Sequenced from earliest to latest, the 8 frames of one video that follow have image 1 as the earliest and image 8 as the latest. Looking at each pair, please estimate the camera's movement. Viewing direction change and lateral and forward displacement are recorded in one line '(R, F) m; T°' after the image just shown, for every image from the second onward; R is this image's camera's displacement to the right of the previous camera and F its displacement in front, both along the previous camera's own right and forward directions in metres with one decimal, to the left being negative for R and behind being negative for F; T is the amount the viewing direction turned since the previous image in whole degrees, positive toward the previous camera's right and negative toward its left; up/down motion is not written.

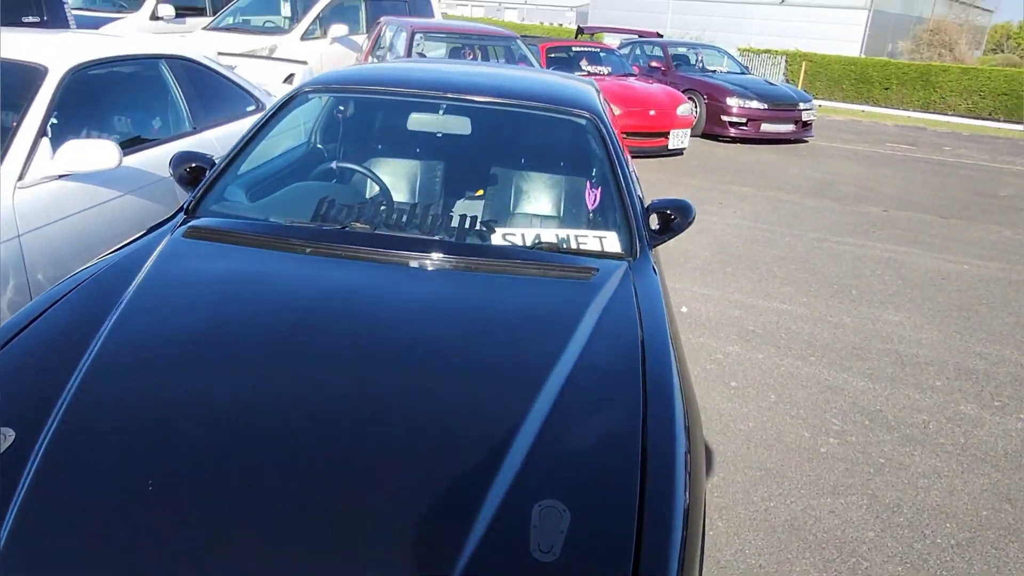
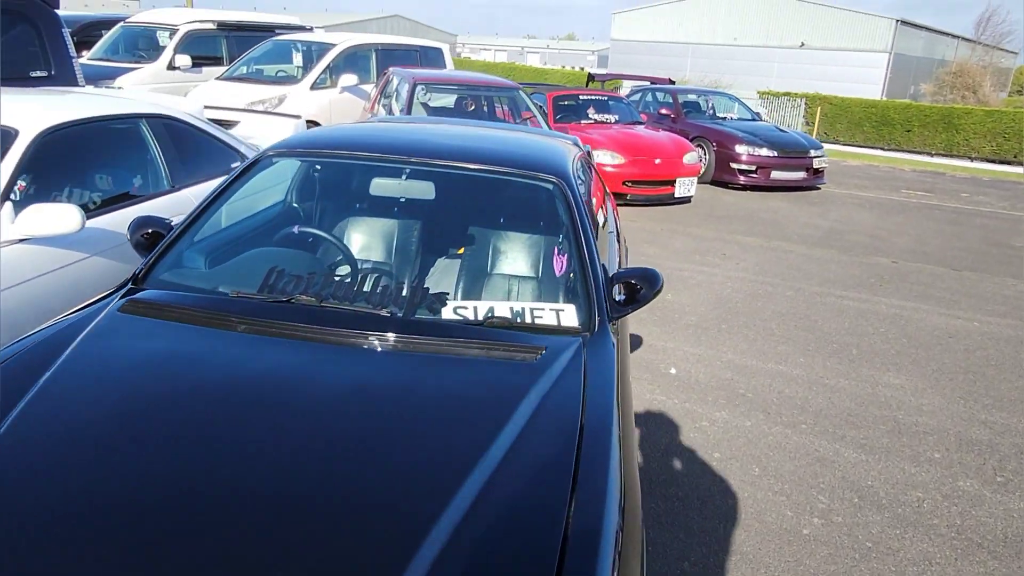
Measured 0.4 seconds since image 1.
(+0.2, +0.1) m; -2°
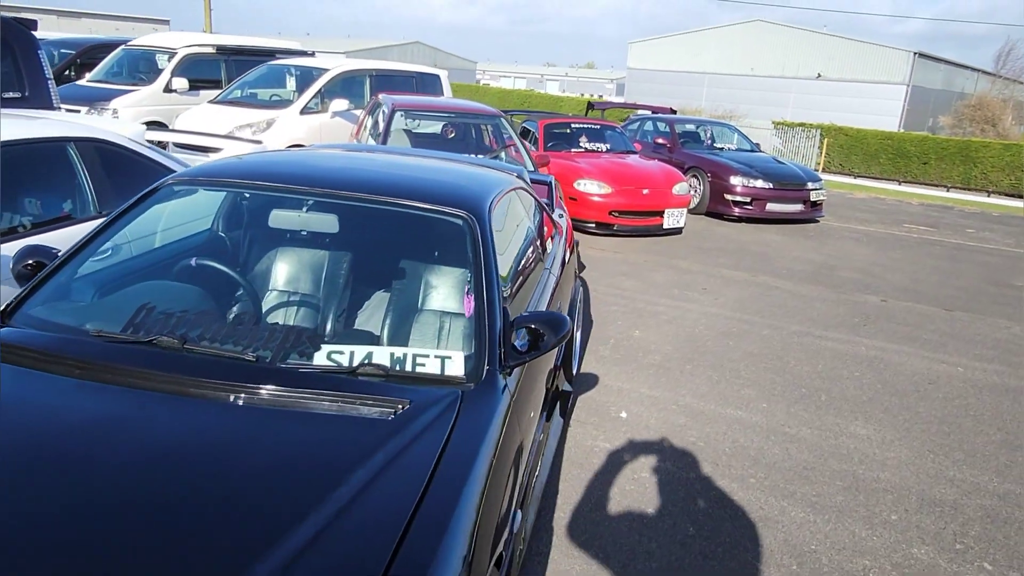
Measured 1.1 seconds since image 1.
(+0.4, +0.2) m; -1°
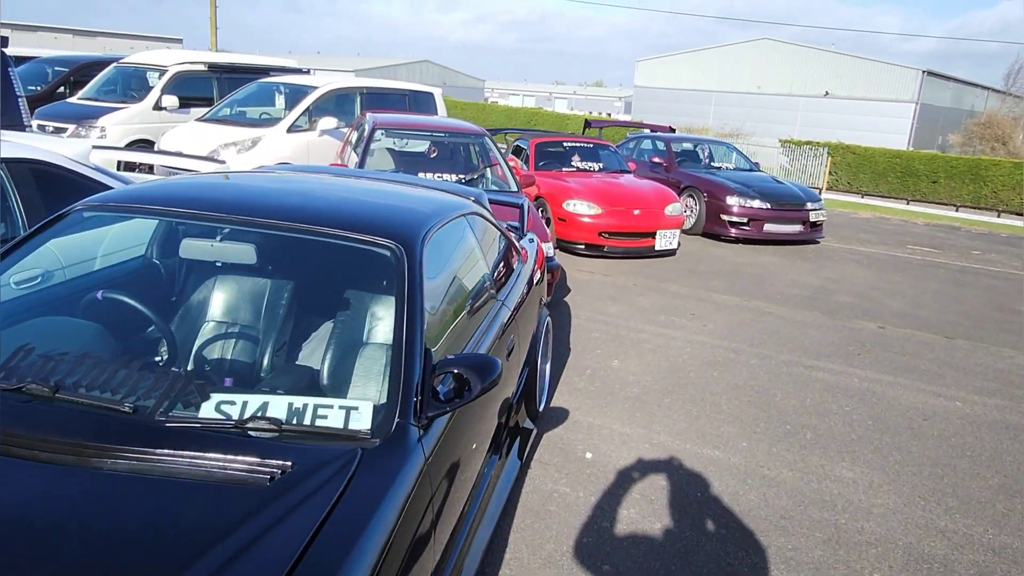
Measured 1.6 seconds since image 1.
(+0.3, +0.2) m; -1°
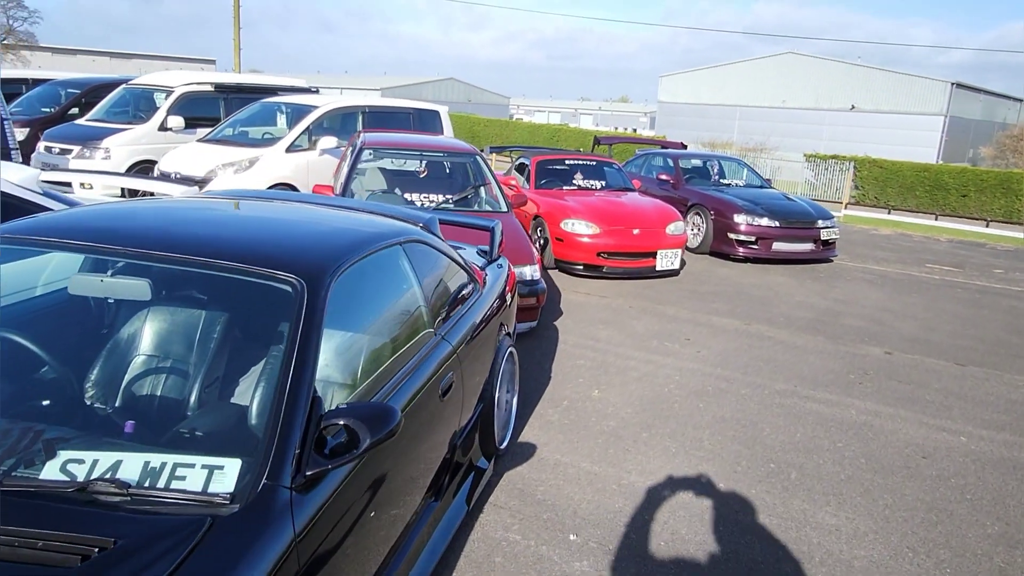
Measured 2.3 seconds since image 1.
(+0.3, +0.2) m; -2°
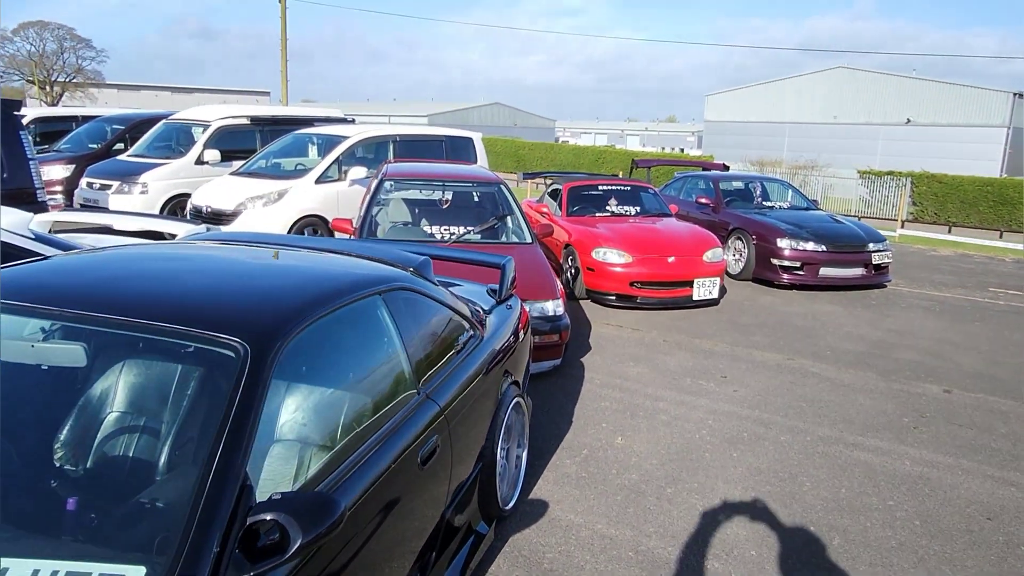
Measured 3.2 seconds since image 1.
(+0.2, +0.3) m; -4°
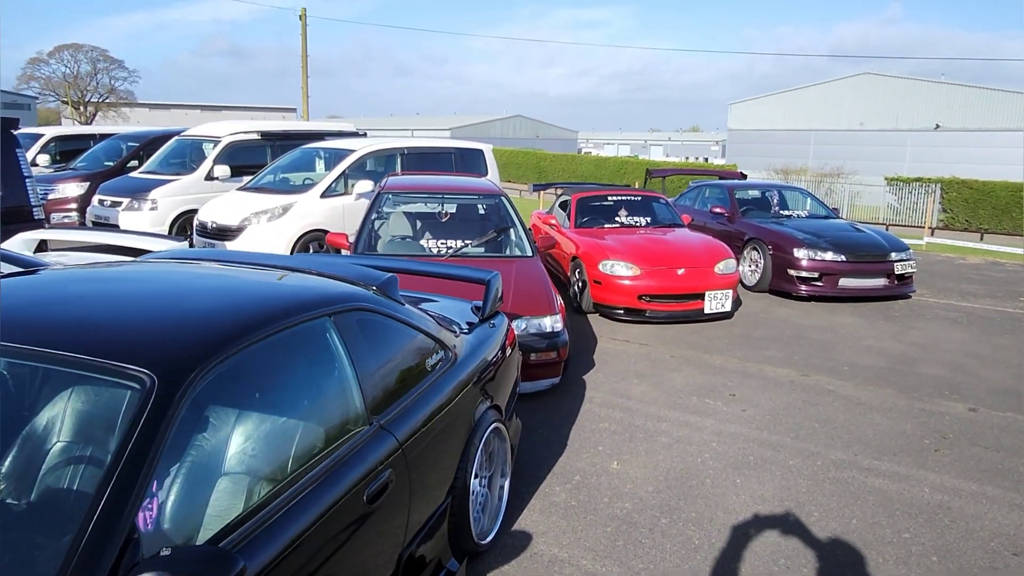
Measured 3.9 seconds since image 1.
(+0.2, +0.2) m; -2°
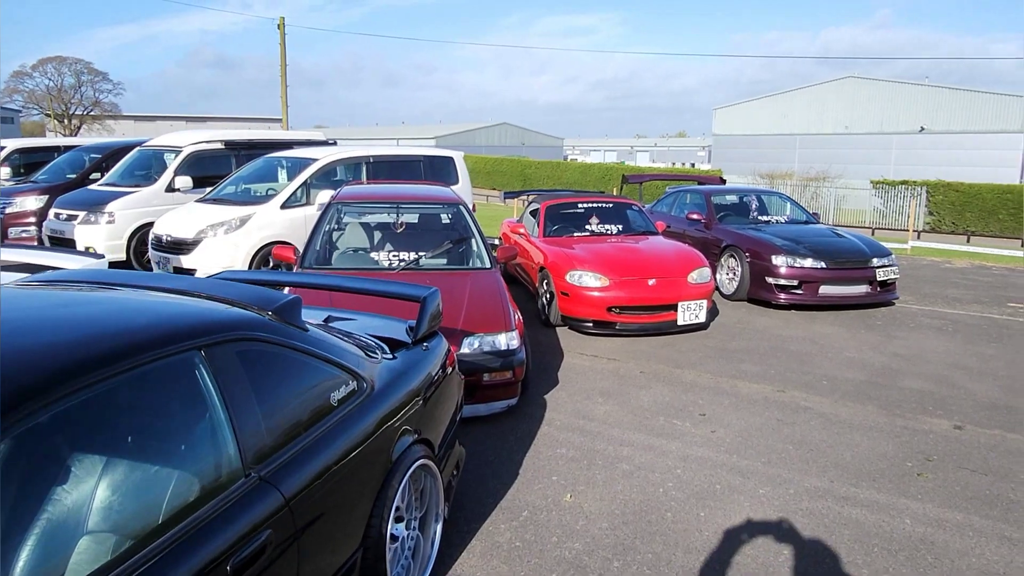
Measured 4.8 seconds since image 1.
(+0.3, +0.4) m; +1°
